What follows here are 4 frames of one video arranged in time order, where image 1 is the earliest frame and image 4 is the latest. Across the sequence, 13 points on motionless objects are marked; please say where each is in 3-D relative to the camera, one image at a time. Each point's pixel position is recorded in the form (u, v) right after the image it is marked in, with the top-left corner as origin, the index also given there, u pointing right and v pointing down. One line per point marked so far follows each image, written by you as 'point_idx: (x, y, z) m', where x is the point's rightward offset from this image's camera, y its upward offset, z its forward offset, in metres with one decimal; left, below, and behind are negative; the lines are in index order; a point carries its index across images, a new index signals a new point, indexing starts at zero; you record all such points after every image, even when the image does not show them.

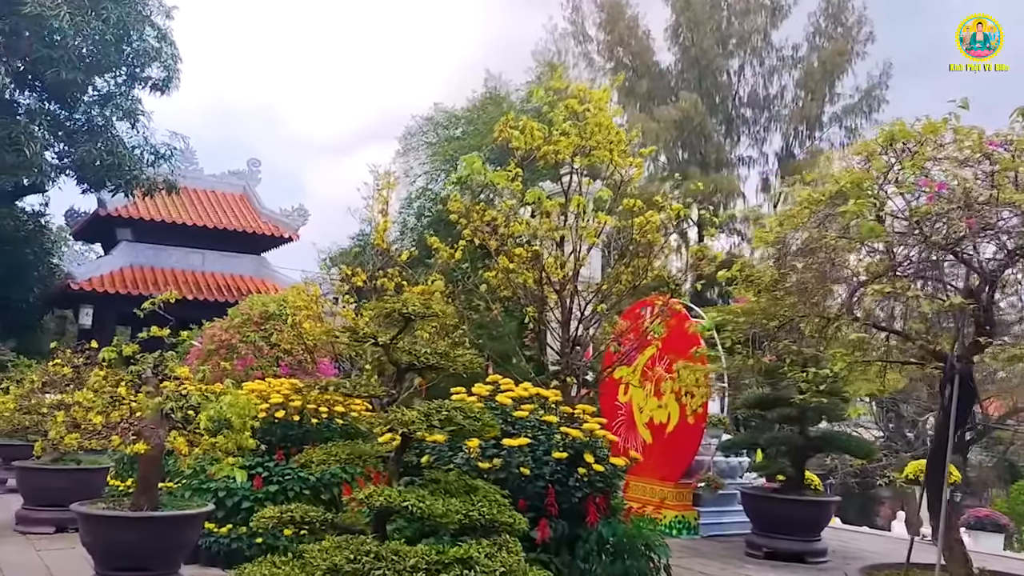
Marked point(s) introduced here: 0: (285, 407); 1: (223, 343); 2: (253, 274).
0: (-1.7, -0.9, +6.6) m
1: (-3.2, -0.6, +9.7) m
2: (-4.7, +0.2, +15.7) m
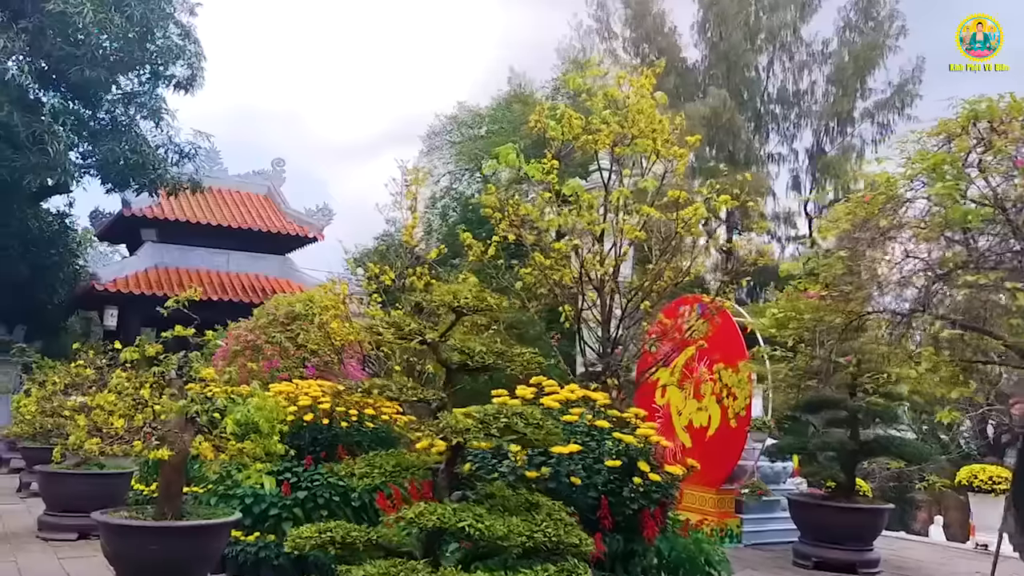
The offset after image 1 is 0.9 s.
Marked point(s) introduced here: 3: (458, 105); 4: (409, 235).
0: (-1.5, -0.9, +6.4) m
1: (-2.9, -0.6, +9.5) m
2: (-4.2, +0.2, +15.5) m
3: (-1.1, +3.5, +16.6) m
4: (-1.1, +0.6, +9.5) m
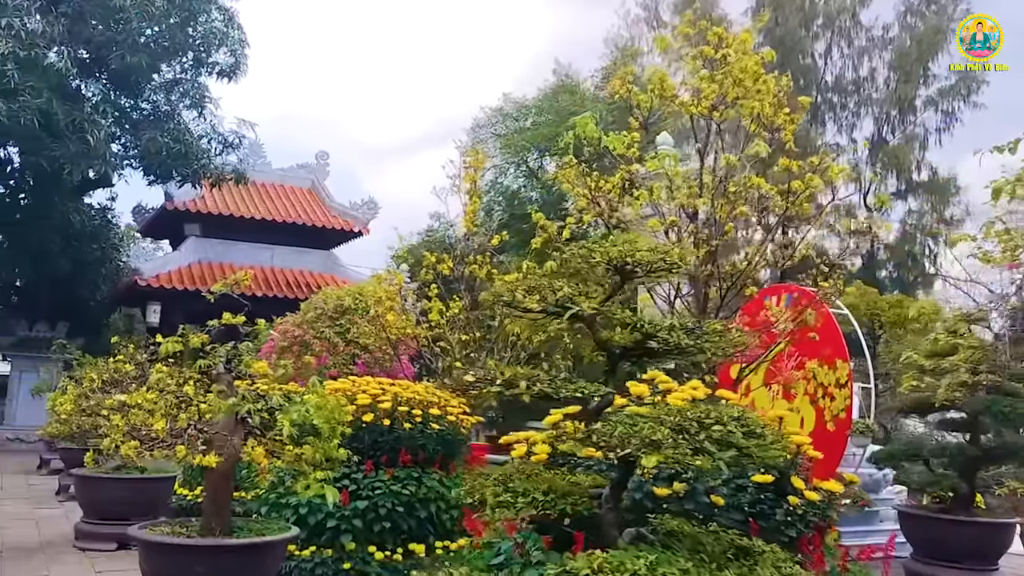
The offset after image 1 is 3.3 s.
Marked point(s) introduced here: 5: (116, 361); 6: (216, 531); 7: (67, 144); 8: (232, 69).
0: (-0.9, -0.8, +5.7) m
1: (-2.2, -0.5, +8.9) m
2: (-3.3, +0.3, +15.0) m
3: (-0.1, +3.6, +16.0) m
4: (-0.4, +0.7, +8.9) m
5: (-3.0, -0.6, +6.7) m
6: (-1.5, -1.2, +4.4) m
7: (-5.9, +1.9, +11.5) m
8: (-4.3, +3.4, +13.4) m
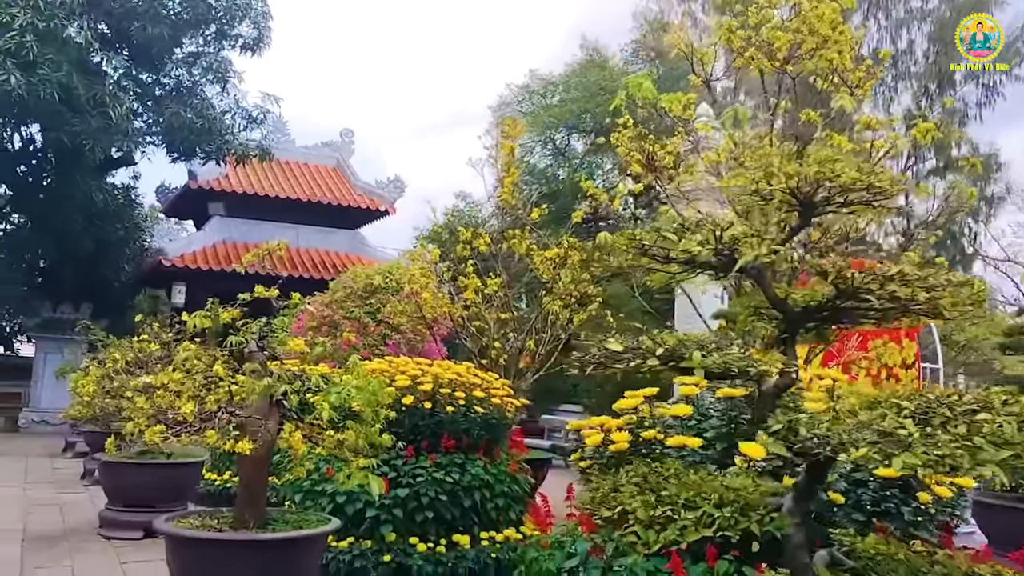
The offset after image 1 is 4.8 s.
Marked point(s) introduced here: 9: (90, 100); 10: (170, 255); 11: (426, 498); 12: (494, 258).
0: (-0.6, -0.6, +5.4) m
1: (-1.8, -0.3, +8.5) m
2: (-2.7, +0.7, +14.6) m
3: (+0.4, +3.9, +15.5) m
4: (-0.1, +0.9, +8.5) m
5: (-2.7, -0.4, +6.3) m
6: (-1.2, -1.1, +4.0) m
7: (-5.5, +2.2, +11.2) m
8: (-3.8, +3.7, +13.0) m
9: (-5.4, +2.4, +11.2) m
10: (-5.2, +0.5, +13.2) m
11: (-0.5, -1.2, +4.9) m
12: (-0.2, +0.3, +8.6) m
